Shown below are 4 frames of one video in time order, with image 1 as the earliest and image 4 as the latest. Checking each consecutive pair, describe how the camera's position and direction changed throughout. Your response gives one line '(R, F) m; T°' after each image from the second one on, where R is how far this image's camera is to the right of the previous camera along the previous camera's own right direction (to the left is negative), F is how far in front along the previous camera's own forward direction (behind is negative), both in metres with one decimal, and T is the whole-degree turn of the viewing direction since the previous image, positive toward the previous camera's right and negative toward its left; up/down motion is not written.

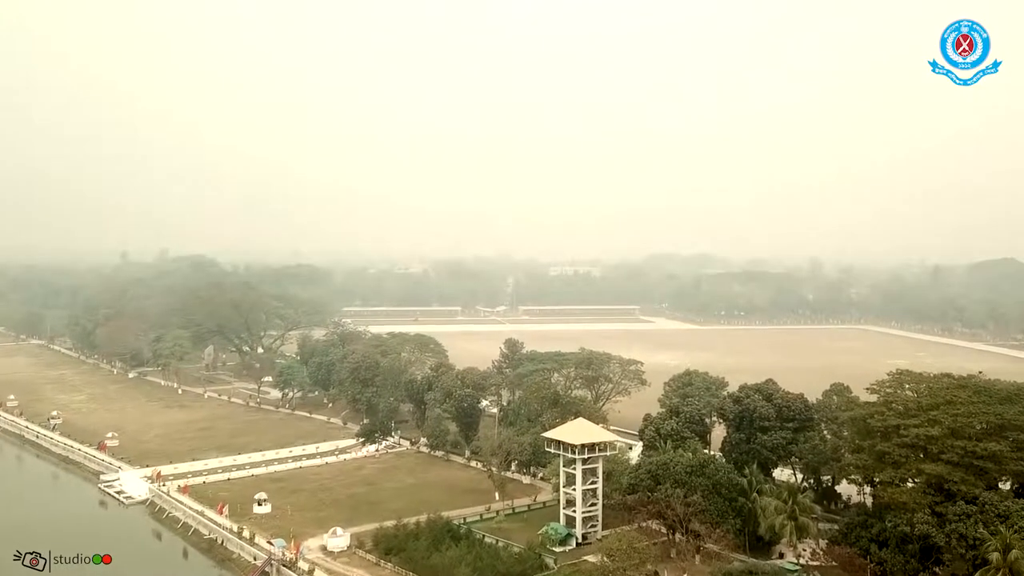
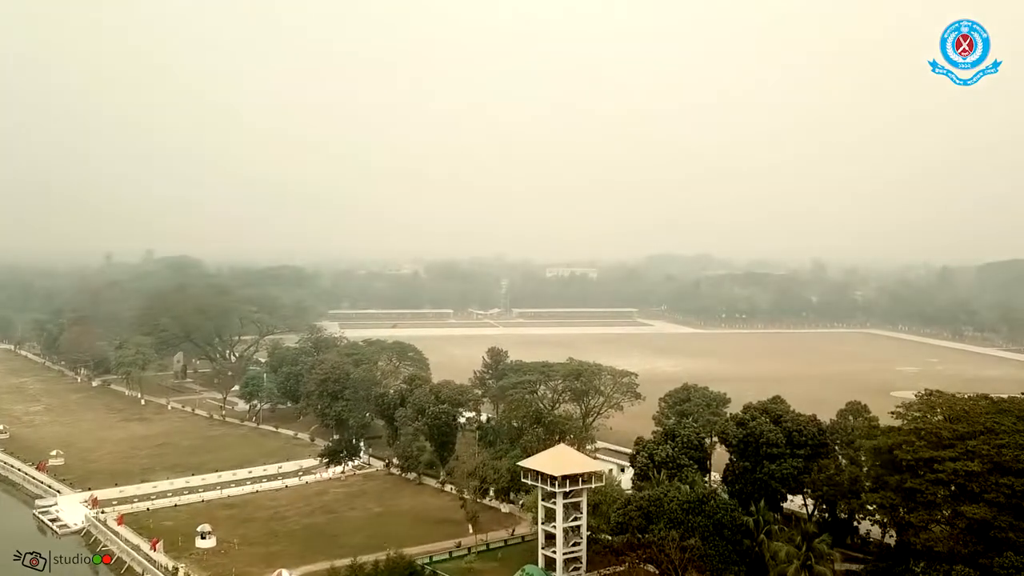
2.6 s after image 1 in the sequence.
(+0.8, +2.8) m; 0°
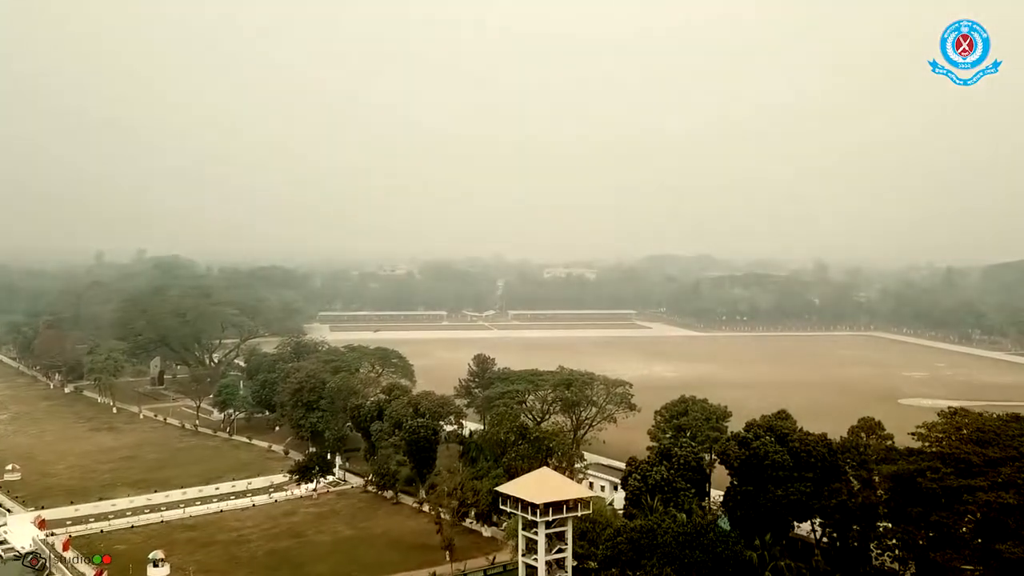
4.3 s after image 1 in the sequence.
(+0.6, +1.9) m; 0°
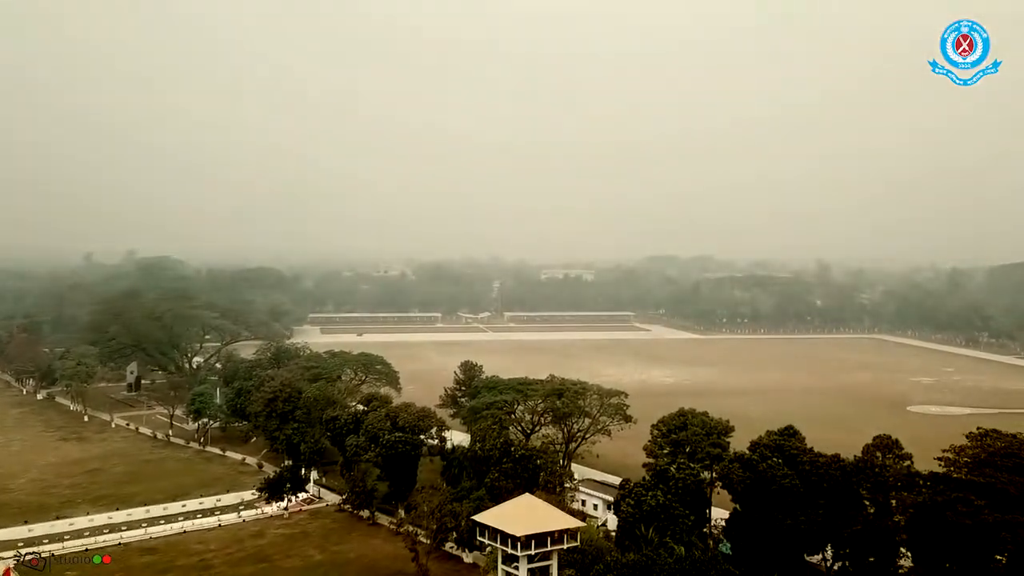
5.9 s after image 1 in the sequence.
(+0.5, +1.7) m; 0°
